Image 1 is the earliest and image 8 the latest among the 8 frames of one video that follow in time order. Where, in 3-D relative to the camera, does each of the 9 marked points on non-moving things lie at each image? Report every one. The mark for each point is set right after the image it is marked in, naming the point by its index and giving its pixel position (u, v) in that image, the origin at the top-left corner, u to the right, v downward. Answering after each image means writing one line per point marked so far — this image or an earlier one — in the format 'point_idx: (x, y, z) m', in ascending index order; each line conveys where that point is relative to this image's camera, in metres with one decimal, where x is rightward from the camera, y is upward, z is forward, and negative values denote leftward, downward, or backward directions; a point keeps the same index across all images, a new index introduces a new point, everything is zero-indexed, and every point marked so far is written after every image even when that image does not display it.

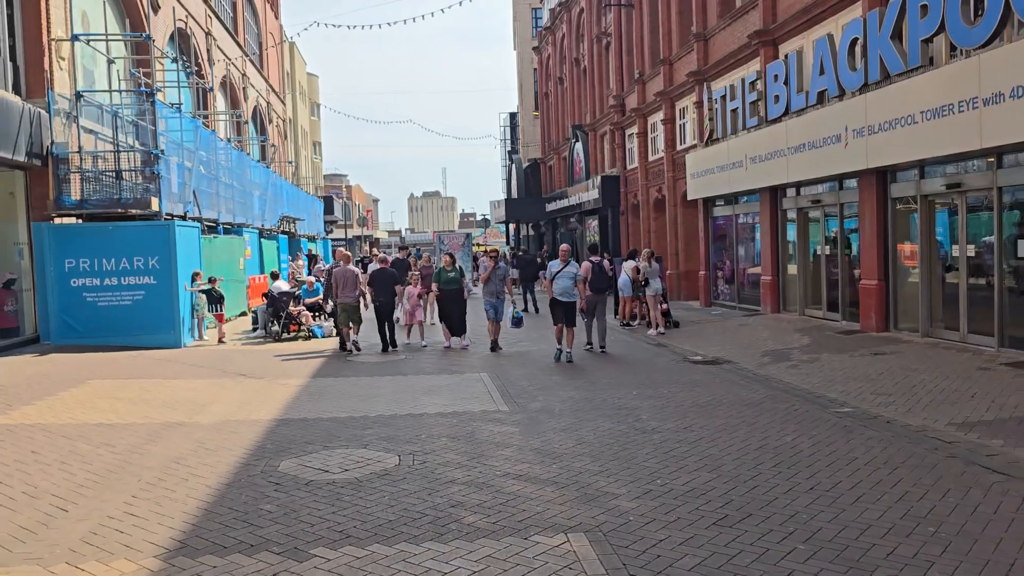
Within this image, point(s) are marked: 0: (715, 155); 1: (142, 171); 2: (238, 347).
0: (+4.8, +3.1, +19.8) m
1: (-6.9, +2.2, +15.9) m
2: (-5.1, -1.1, +15.9) m
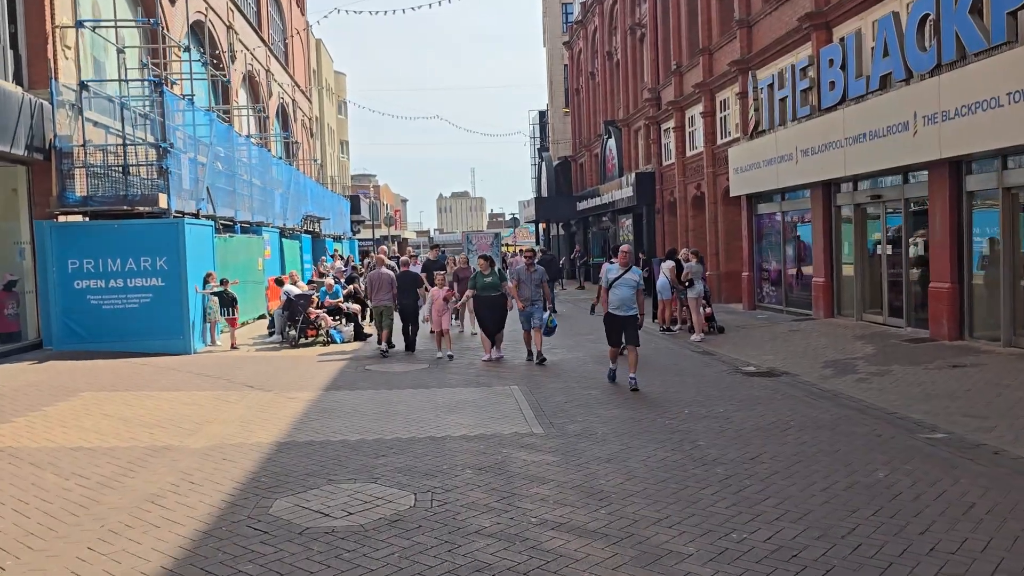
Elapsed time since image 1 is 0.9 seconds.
0: (+5.5, +3.0, +18.5) m
1: (-6.3, +2.2, +14.9) m
2: (-4.6, -1.1, +15.0) m
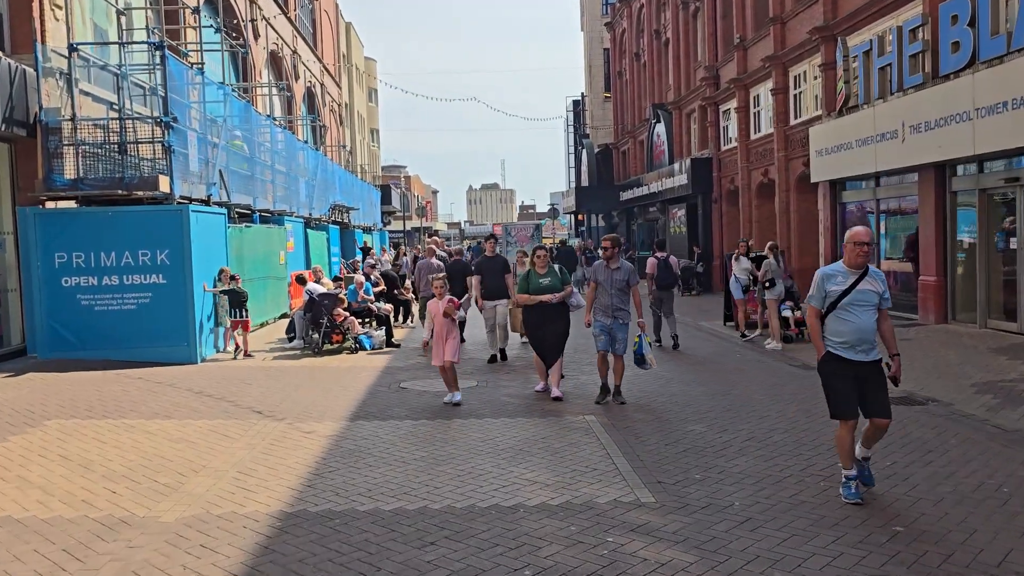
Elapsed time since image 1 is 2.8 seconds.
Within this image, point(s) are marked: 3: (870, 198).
0: (+6.5, +3.0, +16.0) m
1: (-5.4, +2.2, +12.9) m
2: (-3.7, -1.1, +12.8) m
3: (+7.0, +1.7, +16.7) m
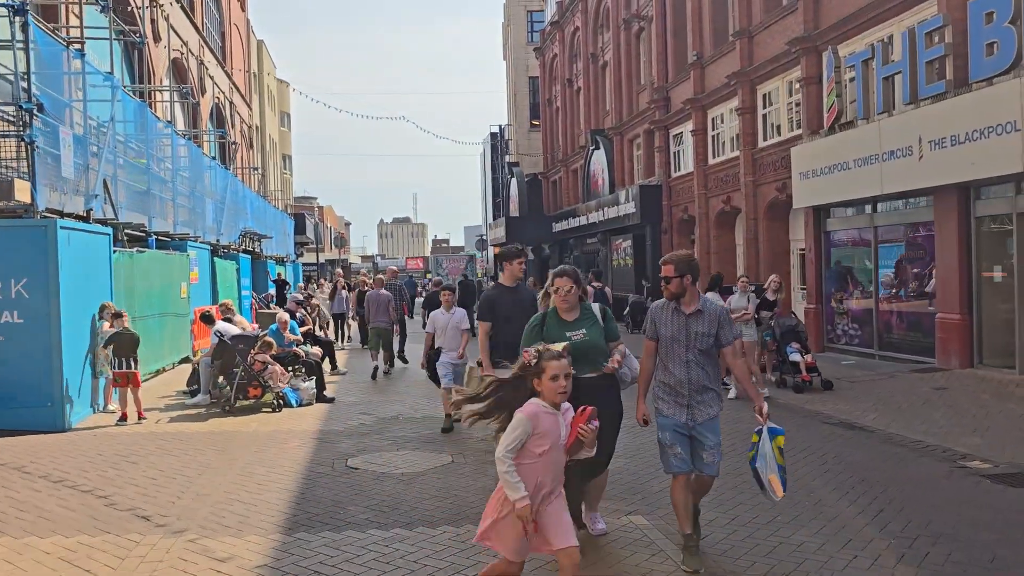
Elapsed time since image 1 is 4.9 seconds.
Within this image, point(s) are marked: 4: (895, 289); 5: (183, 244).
0: (+5.7, +2.4, +14.2) m
1: (-5.8, +1.7, +9.8) m
2: (-4.1, -1.6, +9.9) m
3: (+6.2, +1.1, +14.9) m
4: (+6.3, -0.1, +14.8) m
5: (-7.1, +0.9, +18.4) m
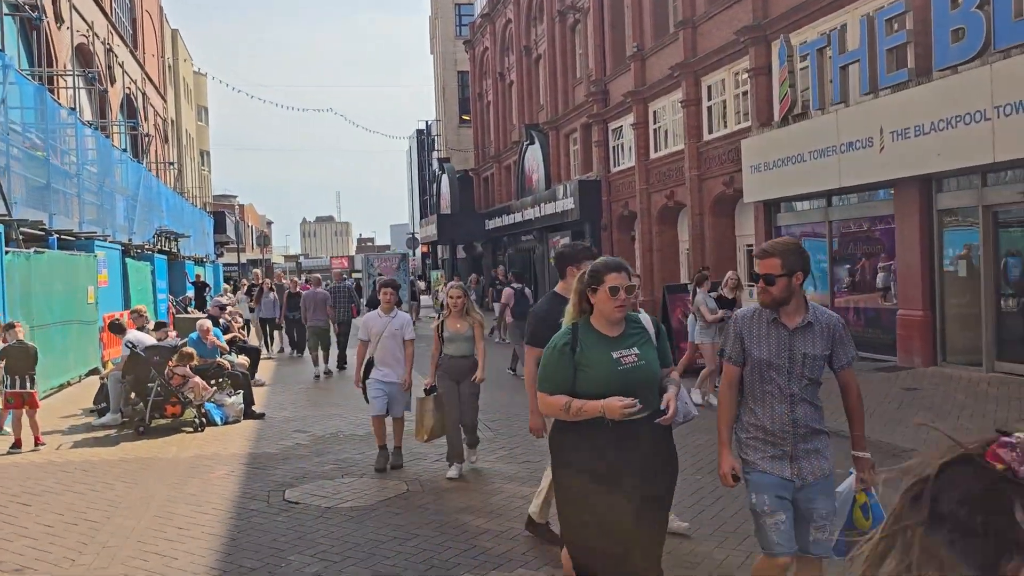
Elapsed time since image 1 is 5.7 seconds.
0: (+4.8, +2.5, +13.8) m
1: (-6.3, +1.6, +8.4) m
2: (-4.5, -1.7, +8.6) m
3: (+5.2, +1.1, +14.5) m
4: (+5.4, 0.0, +14.4) m
5: (-8.3, +0.9, +16.8) m
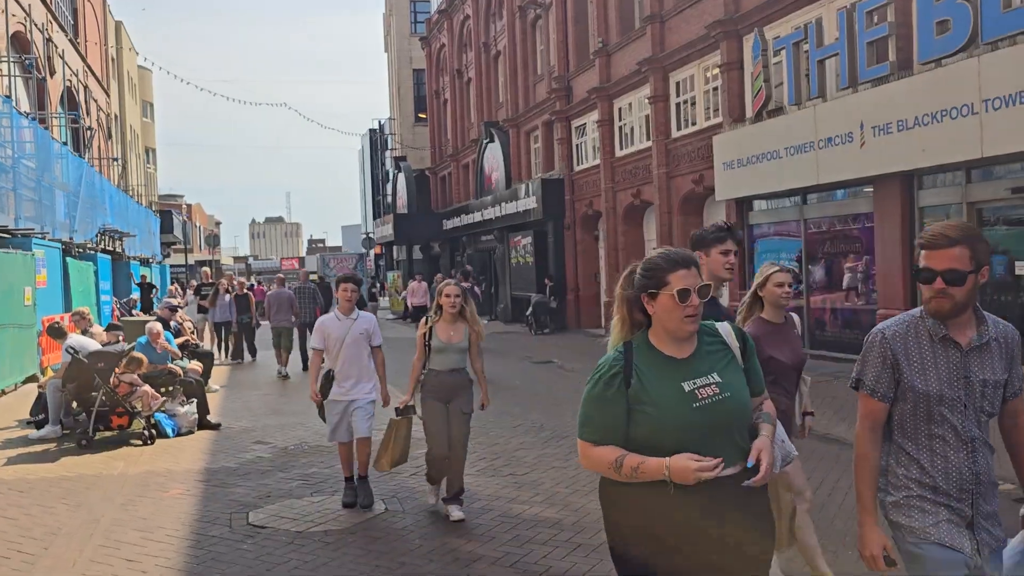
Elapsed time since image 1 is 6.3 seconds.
0: (+4.3, +2.5, +13.4) m
1: (-6.5, +1.6, +7.4) m
2: (-4.7, -1.6, +7.7) m
3: (+4.7, +1.2, +14.2) m
4: (+4.9, 0.0, +14.1) m
5: (-9.0, +0.8, +15.7) m
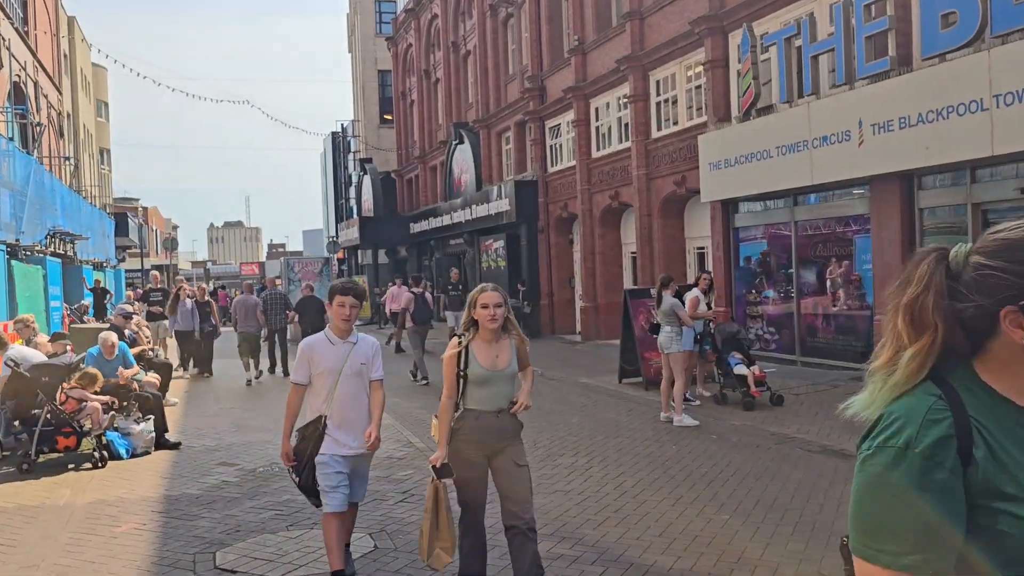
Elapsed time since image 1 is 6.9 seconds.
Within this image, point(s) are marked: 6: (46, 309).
0: (+4.0, +2.4, +12.9) m
1: (-6.5, +1.6, +6.4) m
2: (-4.7, -1.7, +6.8) m
3: (+4.4, +1.1, +13.7) m
4: (+4.5, -0.1, +13.6) m
5: (-9.3, +0.7, +14.6) m
6: (-10.8, -0.5, +19.7) m
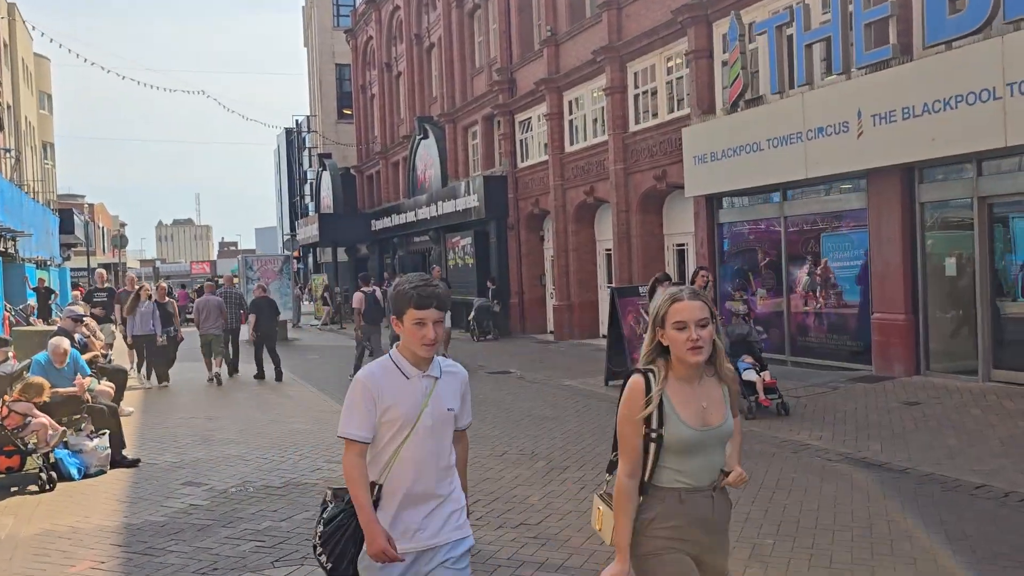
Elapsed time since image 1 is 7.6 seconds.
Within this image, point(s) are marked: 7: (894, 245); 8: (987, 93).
0: (+3.7, +2.4, +12.4) m
1: (-6.4, +1.6, +5.4) m
2: (-4.7, -1.7, +5.9) m
3: (+4.1, +1.1, +13.2) m
4: (+4.2, -0.1, +13.1) m
5: (-9.7, +0.8, +13.4) m
6: (-11.4, -0.5, +18.4) m
7: (+4.9, +0.6, +11.0) m
8: (+5.2, +2.1, +9.3) m
